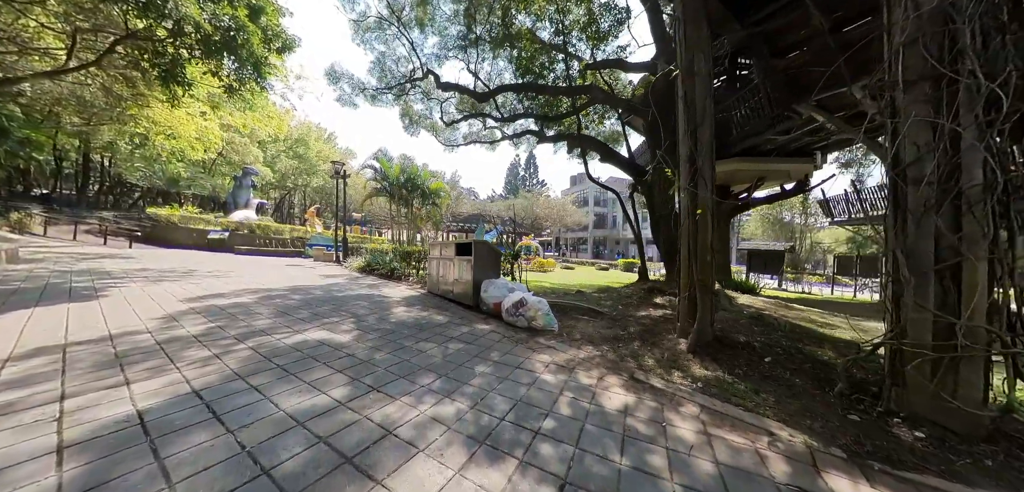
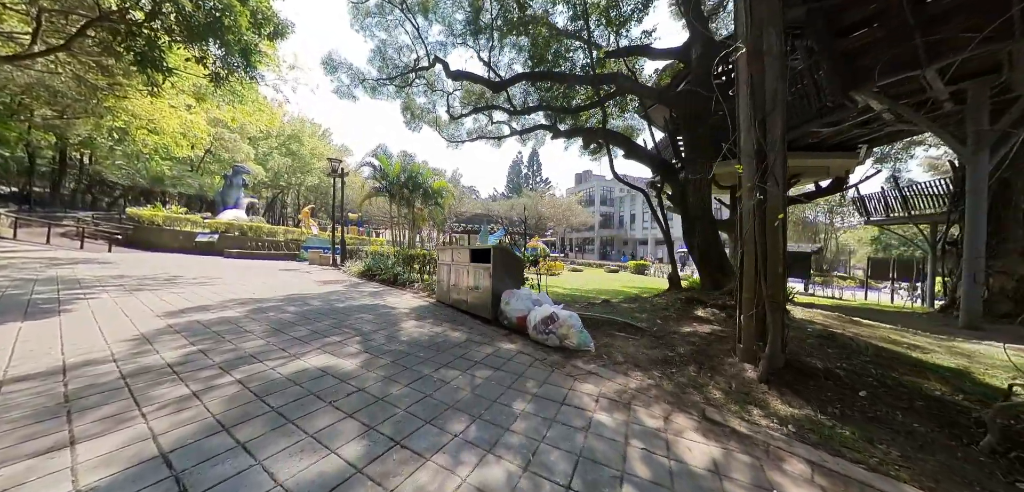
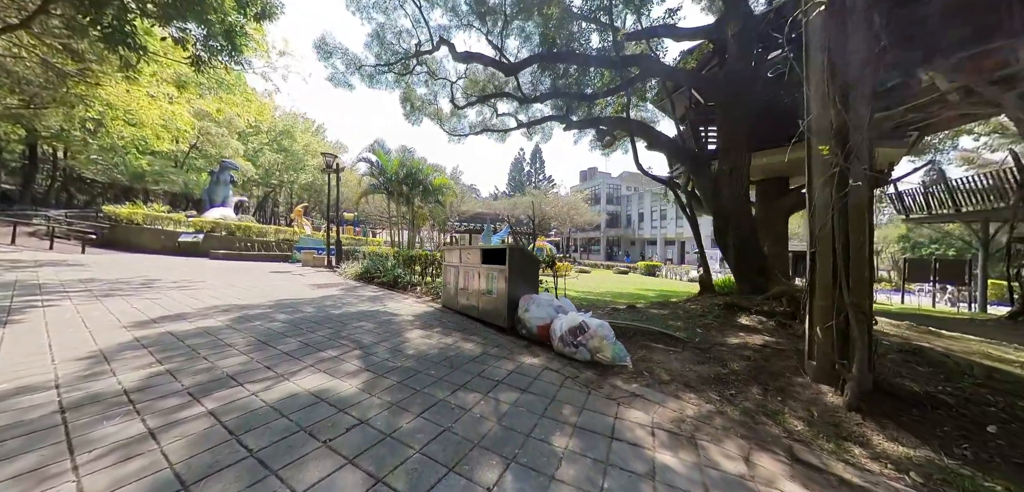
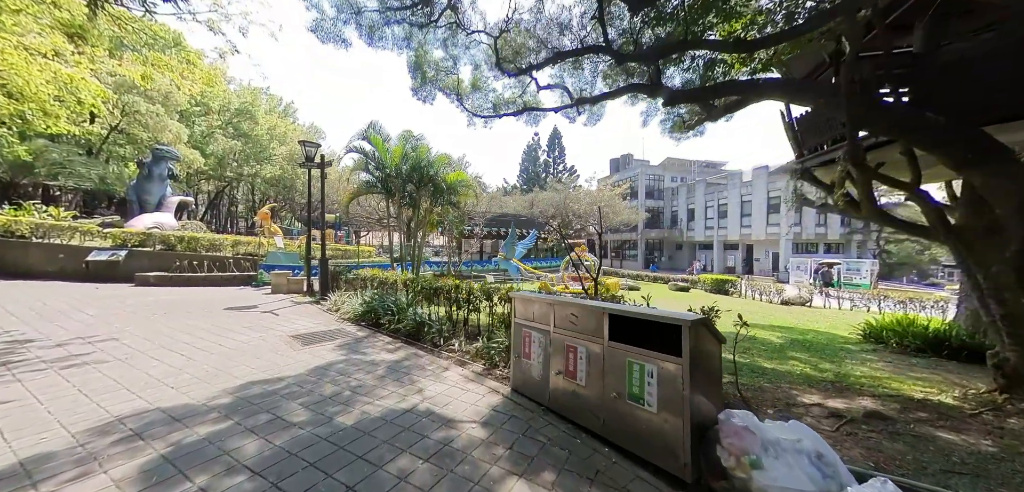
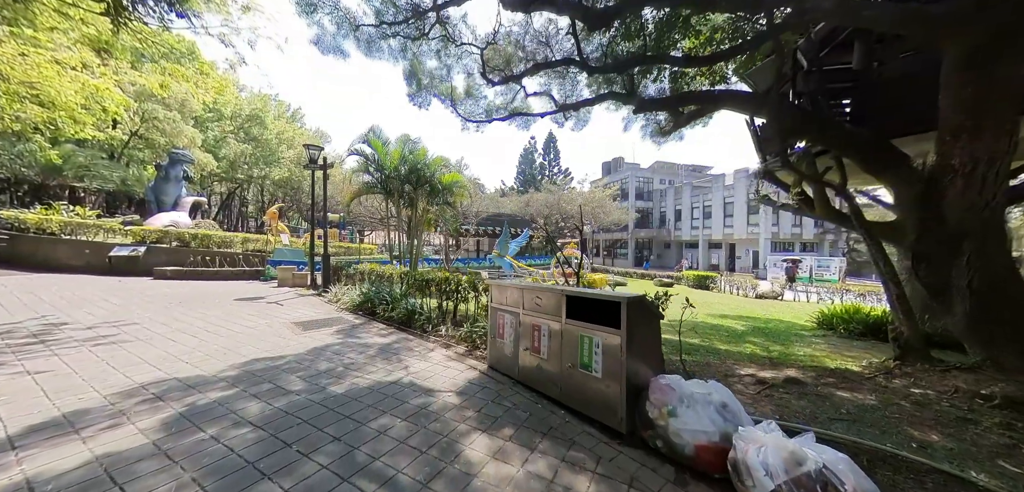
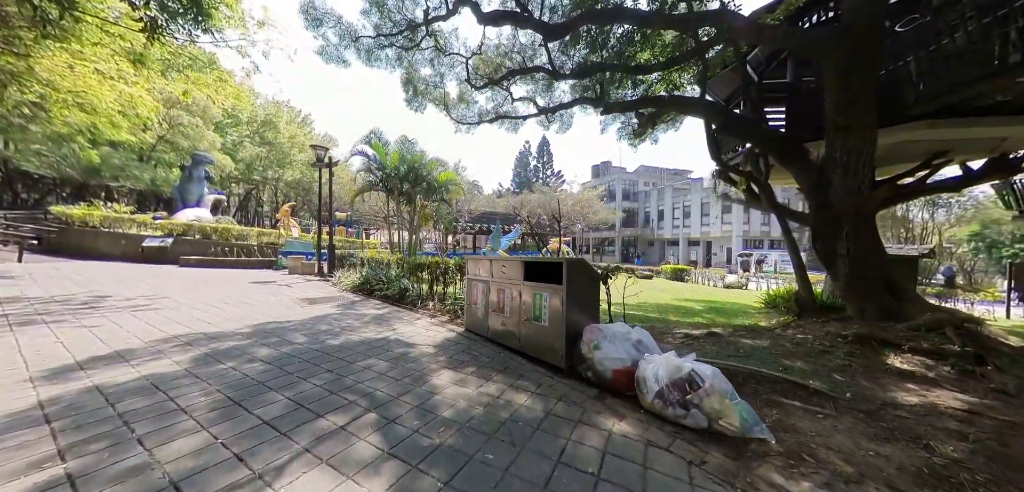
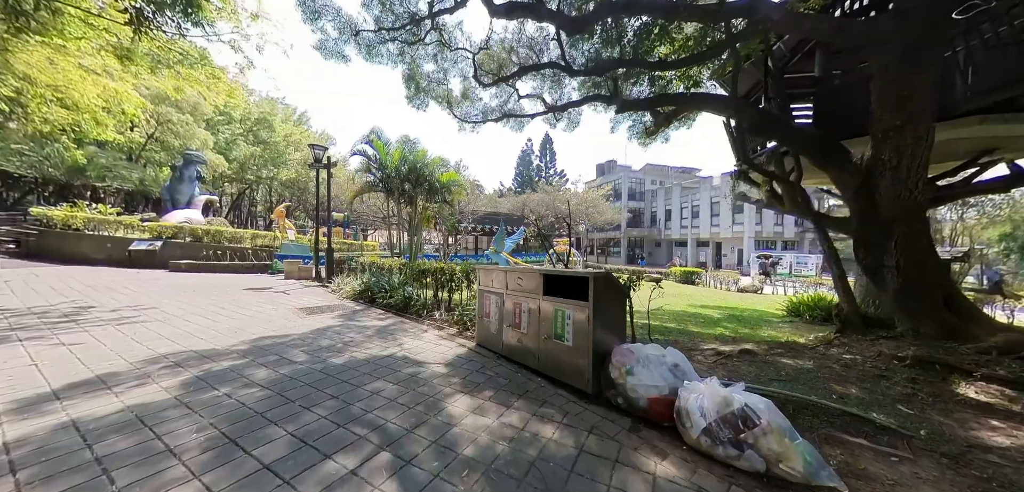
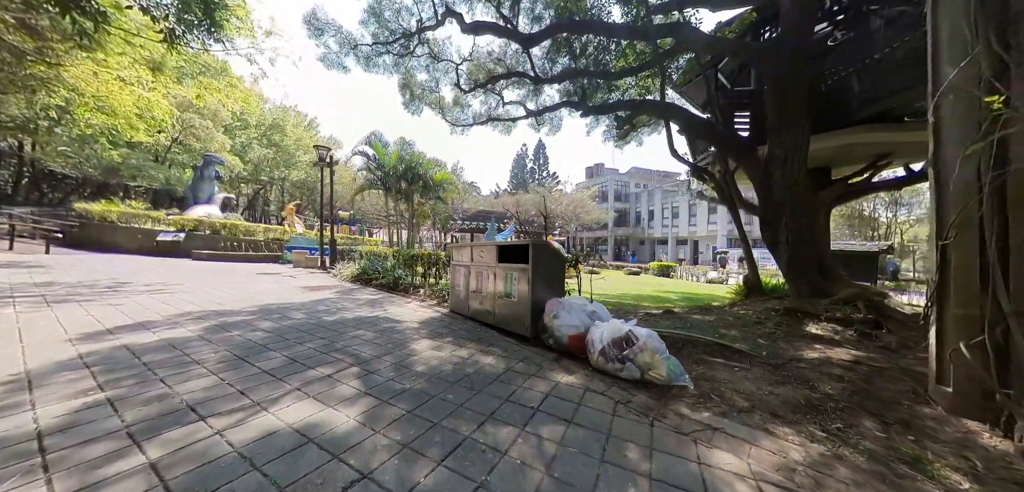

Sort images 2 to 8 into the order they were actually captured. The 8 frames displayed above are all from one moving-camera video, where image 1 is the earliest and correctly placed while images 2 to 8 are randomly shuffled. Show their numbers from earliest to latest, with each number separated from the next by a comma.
2, 3, 8, 6, 7, 5, 4
